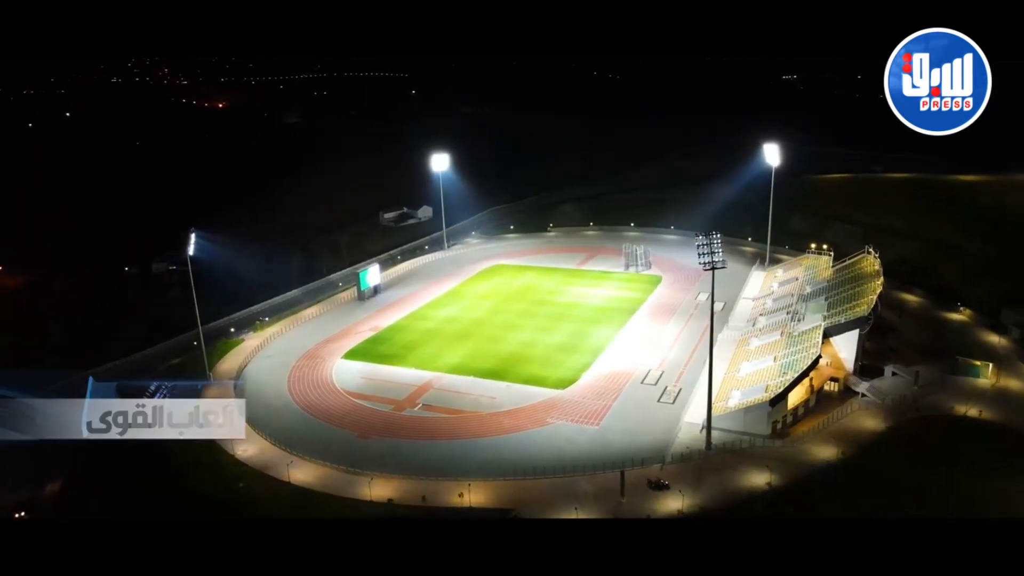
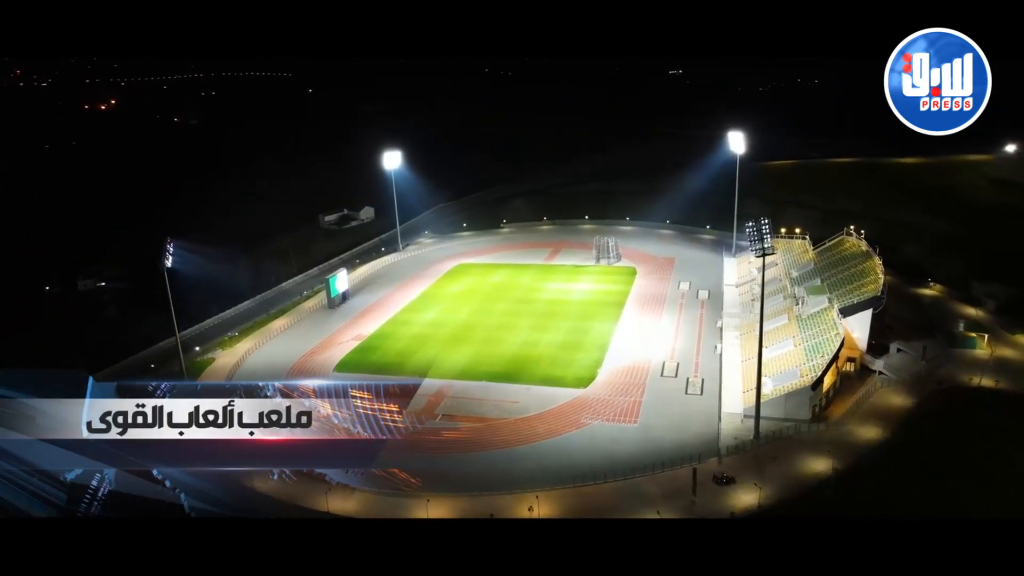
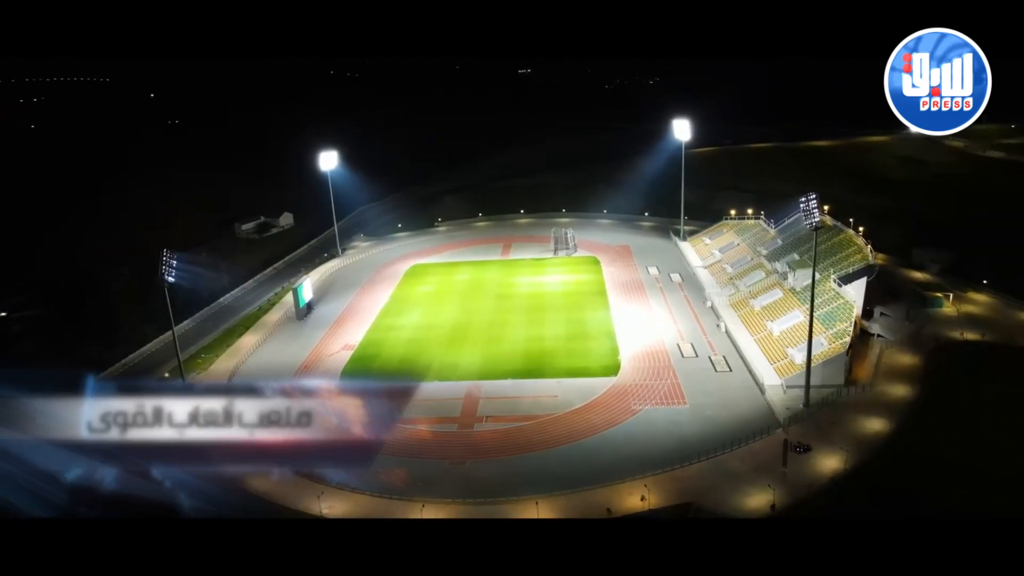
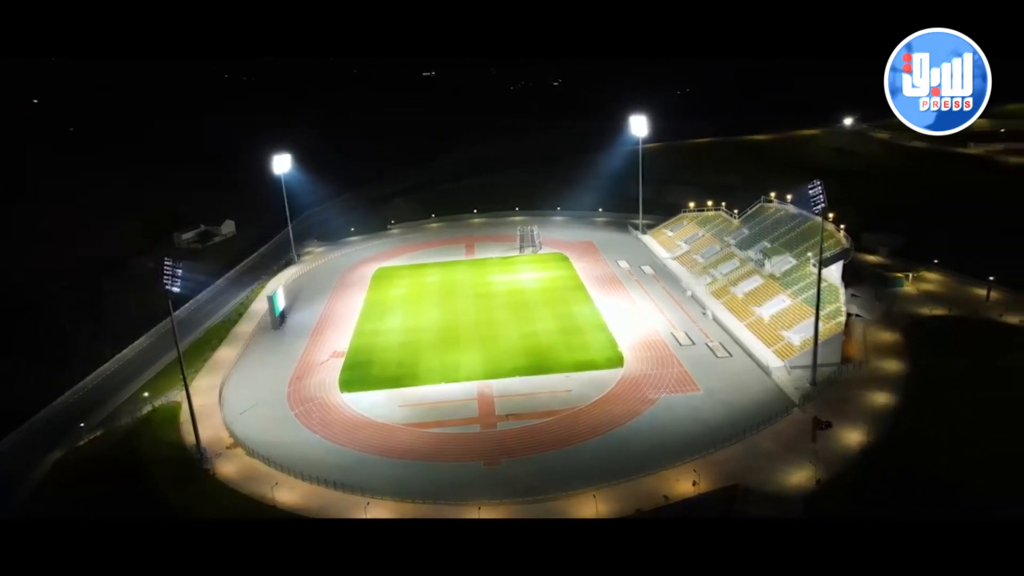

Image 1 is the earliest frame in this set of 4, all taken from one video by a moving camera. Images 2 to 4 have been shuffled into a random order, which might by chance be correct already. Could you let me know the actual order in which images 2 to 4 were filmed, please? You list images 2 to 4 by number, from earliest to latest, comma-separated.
2, 3, 4
